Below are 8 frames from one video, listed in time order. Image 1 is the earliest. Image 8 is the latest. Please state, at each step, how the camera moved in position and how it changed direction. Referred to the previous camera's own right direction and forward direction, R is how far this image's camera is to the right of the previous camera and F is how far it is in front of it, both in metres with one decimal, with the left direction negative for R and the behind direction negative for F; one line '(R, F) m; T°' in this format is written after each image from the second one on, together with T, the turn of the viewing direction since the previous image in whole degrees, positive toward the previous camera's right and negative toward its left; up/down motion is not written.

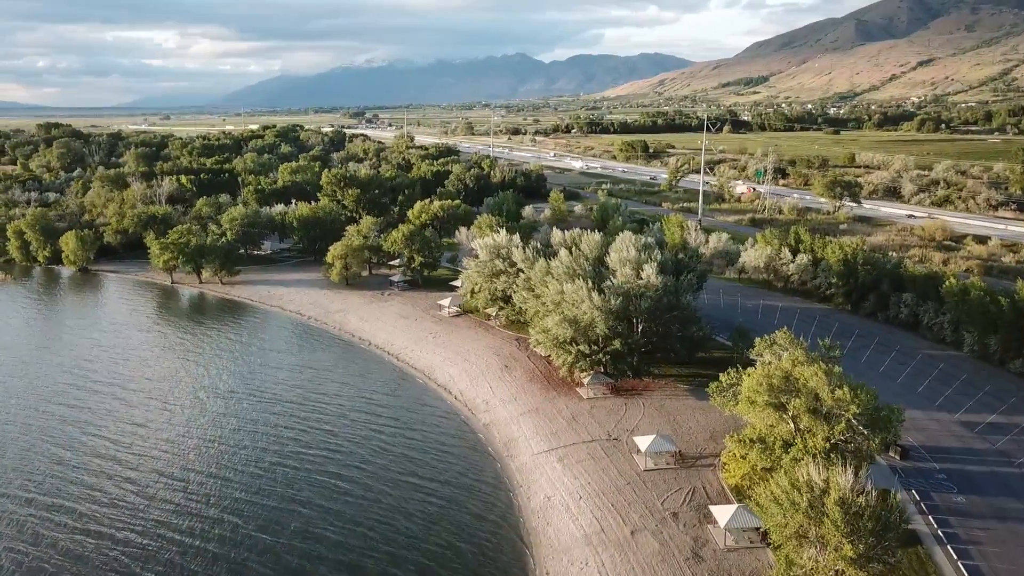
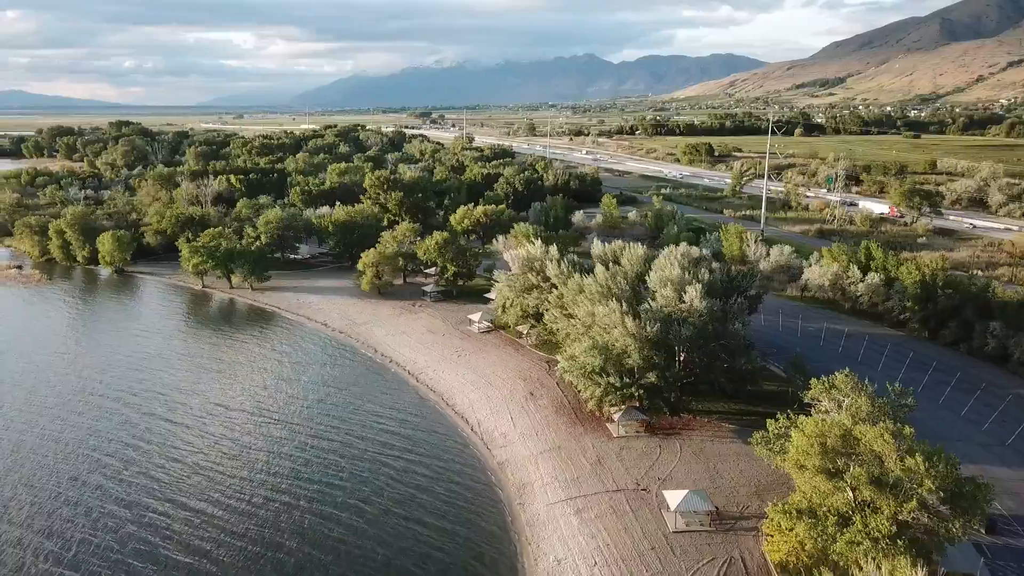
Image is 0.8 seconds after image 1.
(+1.3, +3.1) m; -5°
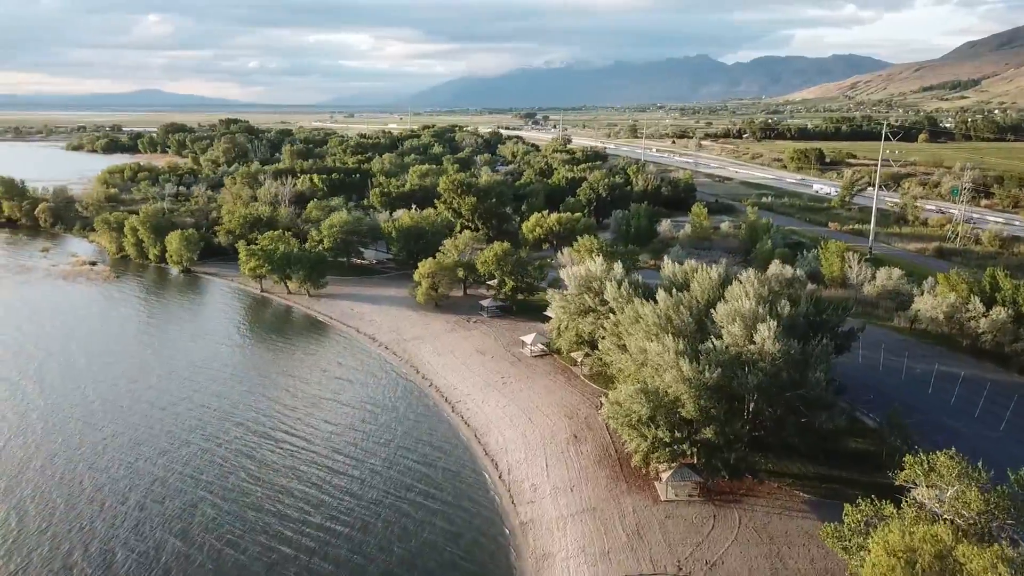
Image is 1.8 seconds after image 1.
(+1.9, +3.8) m; -7°
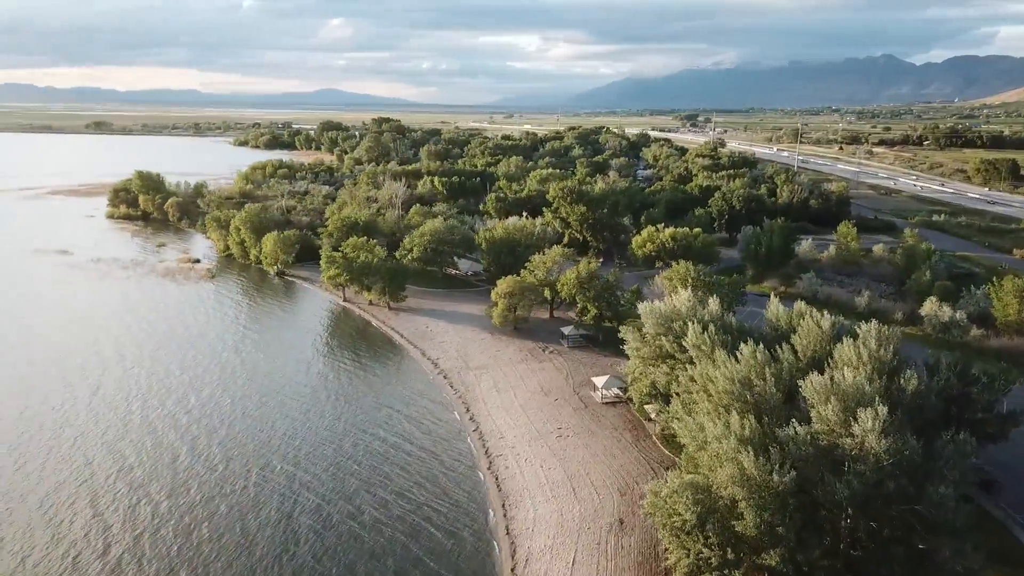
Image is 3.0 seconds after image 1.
(+3.0, +5.2) m; -11°
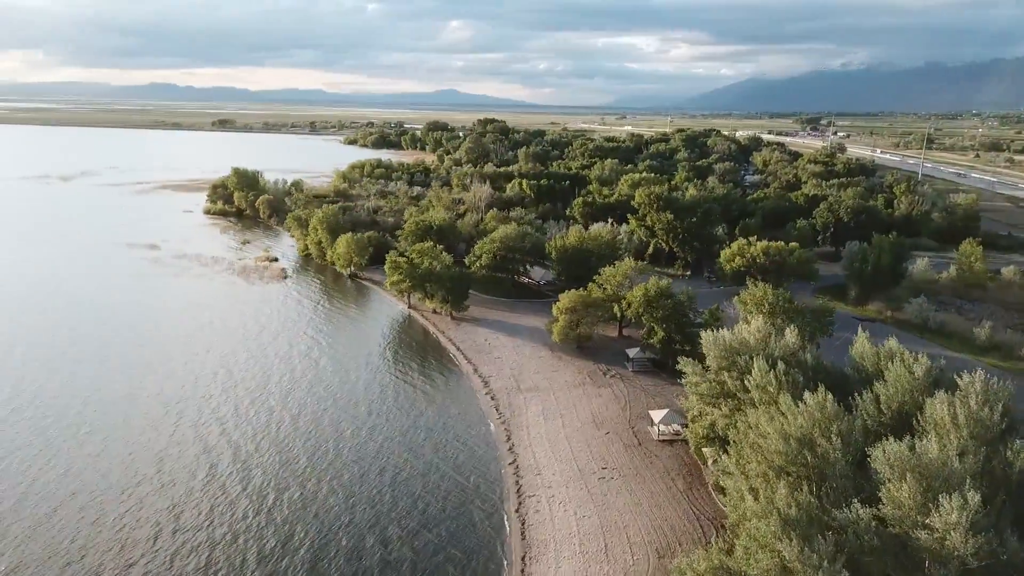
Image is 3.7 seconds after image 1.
(+1.9, +2.8) m; -8°
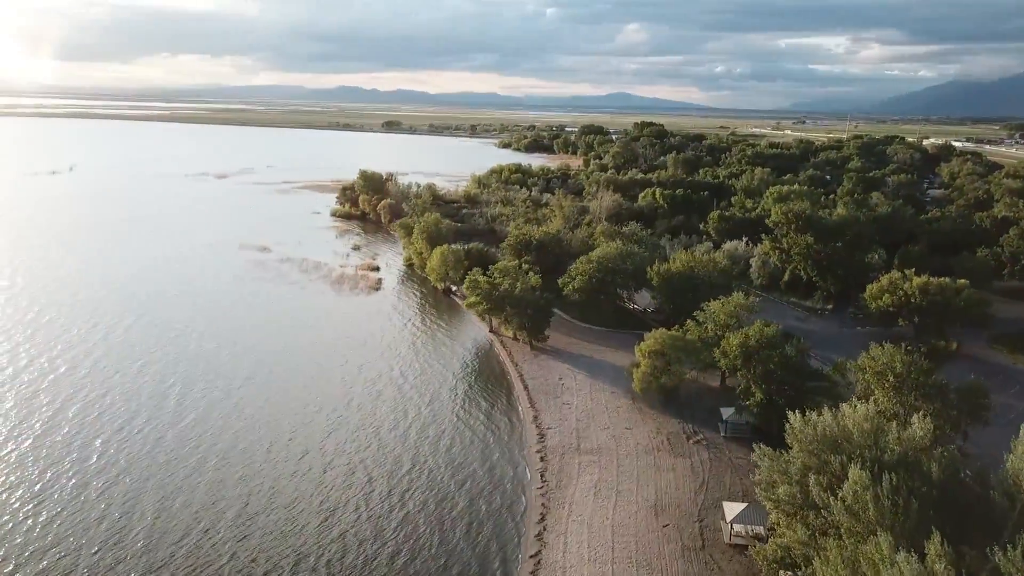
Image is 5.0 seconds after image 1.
(+3.2, +5.4) m; -12°
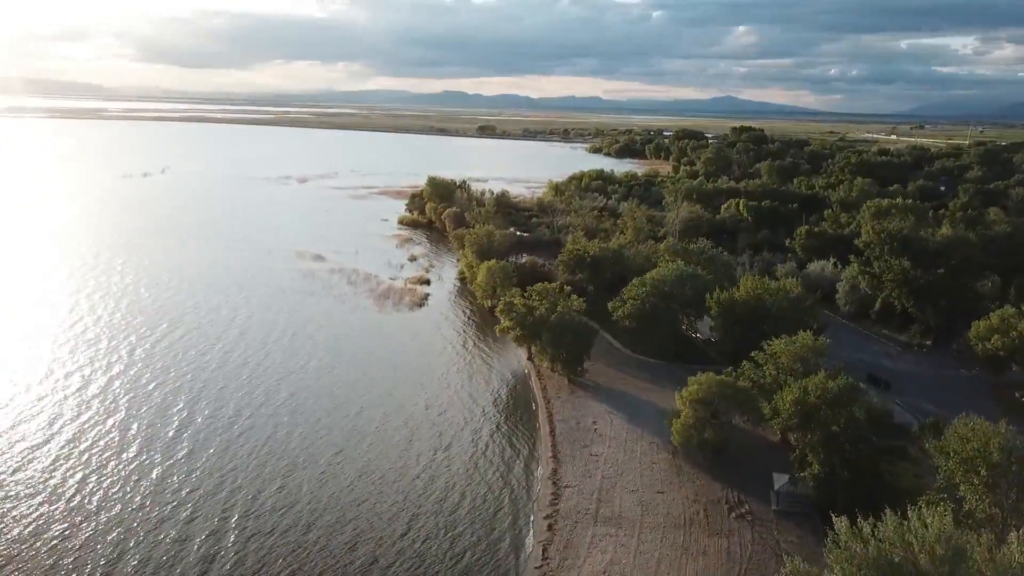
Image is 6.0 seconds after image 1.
(+2.4, +3.9) m; -7°
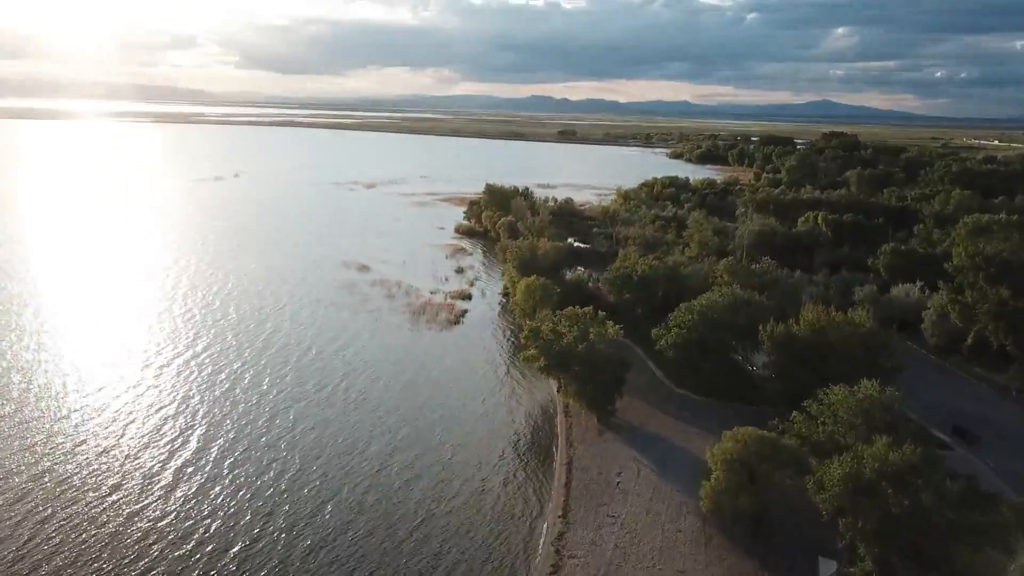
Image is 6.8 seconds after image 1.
(+2.1, +3.4) m; -6°
